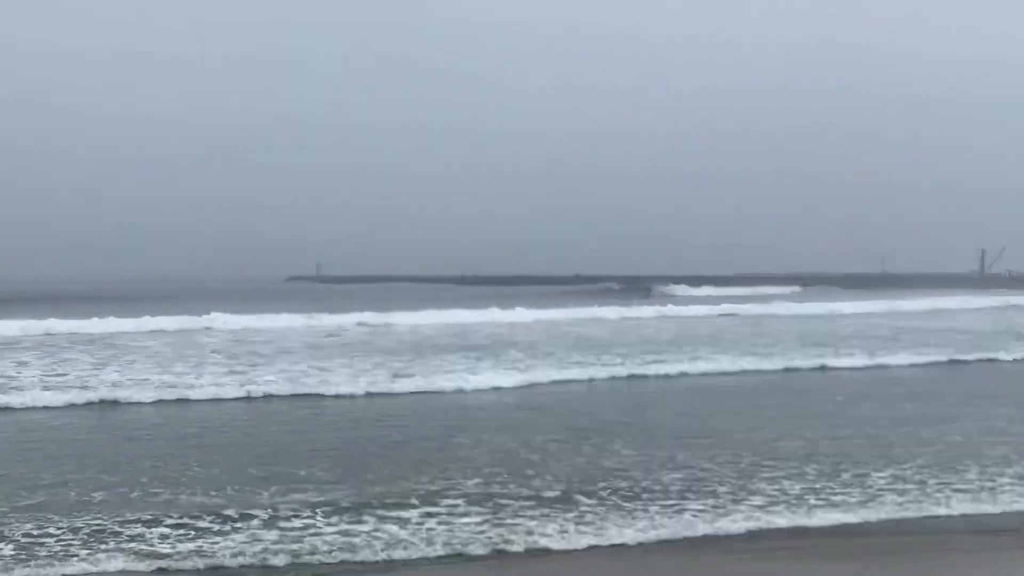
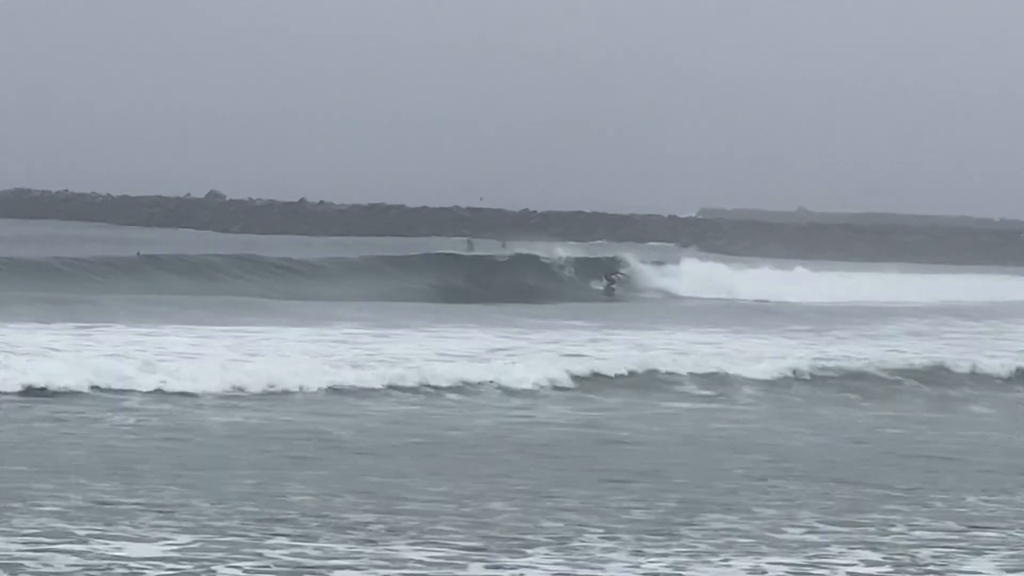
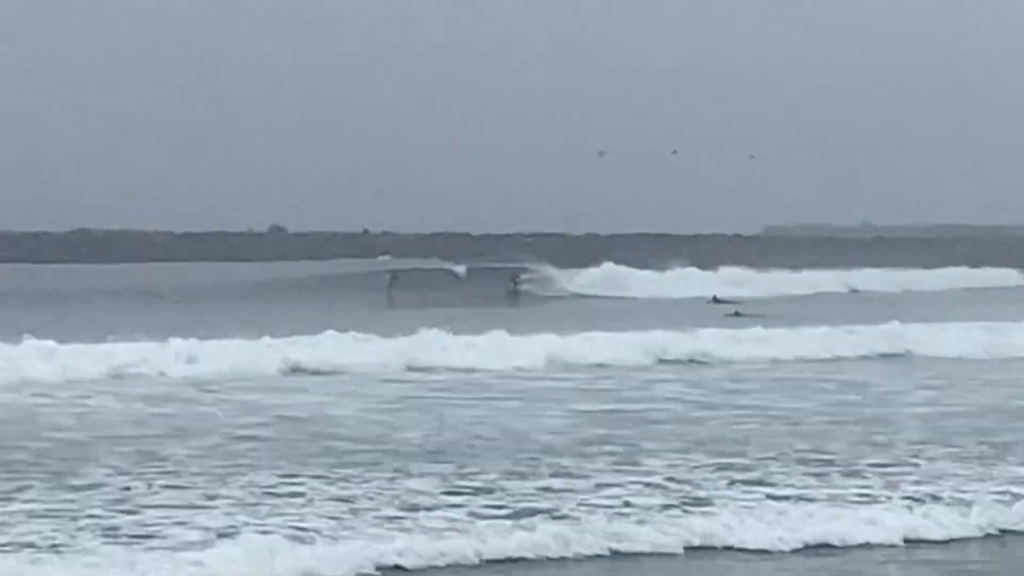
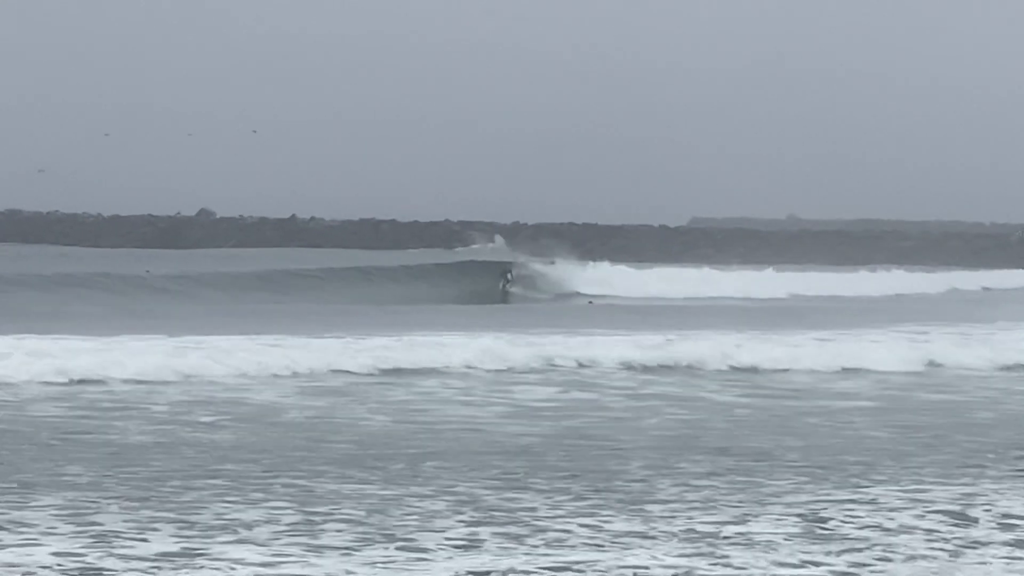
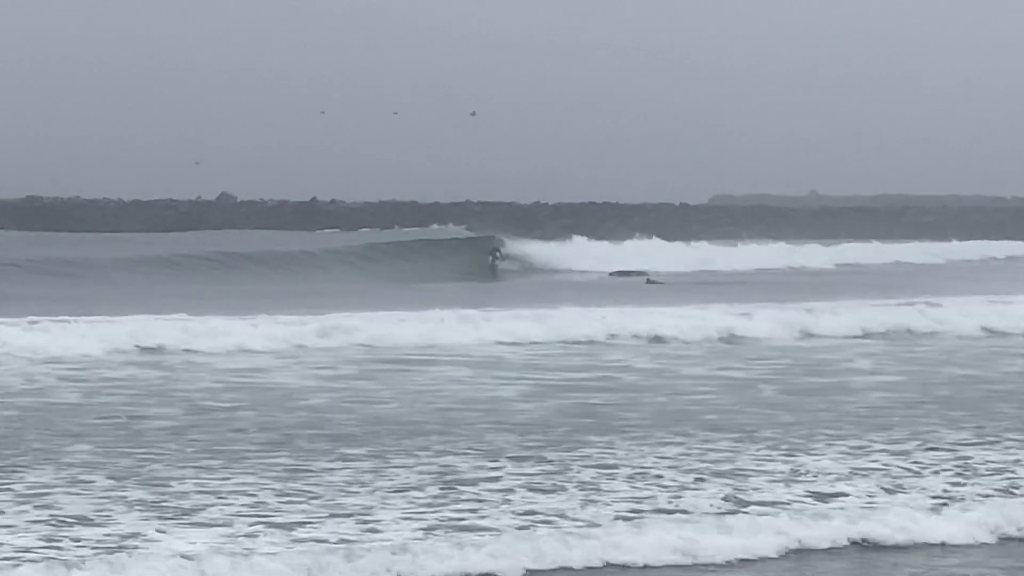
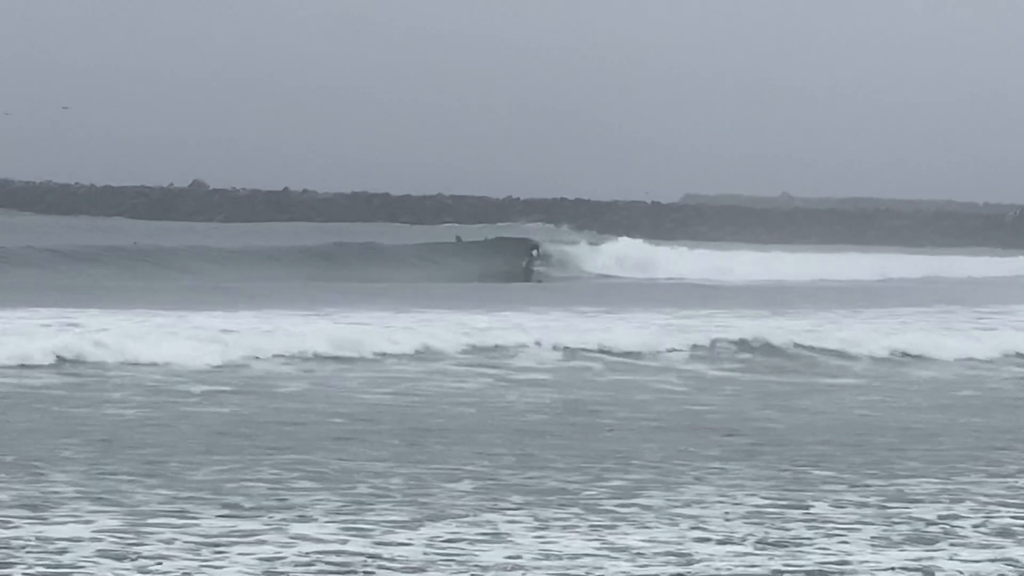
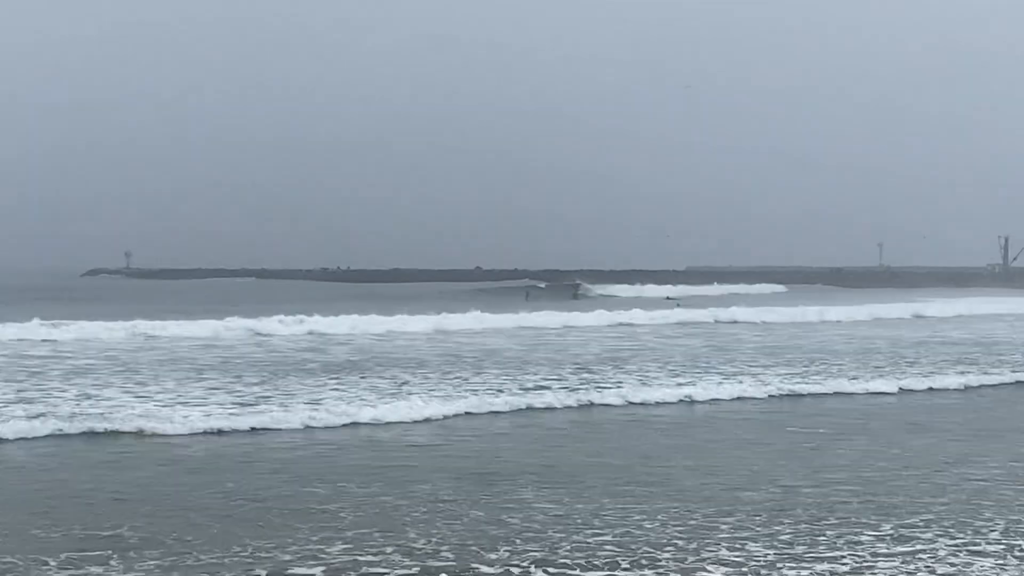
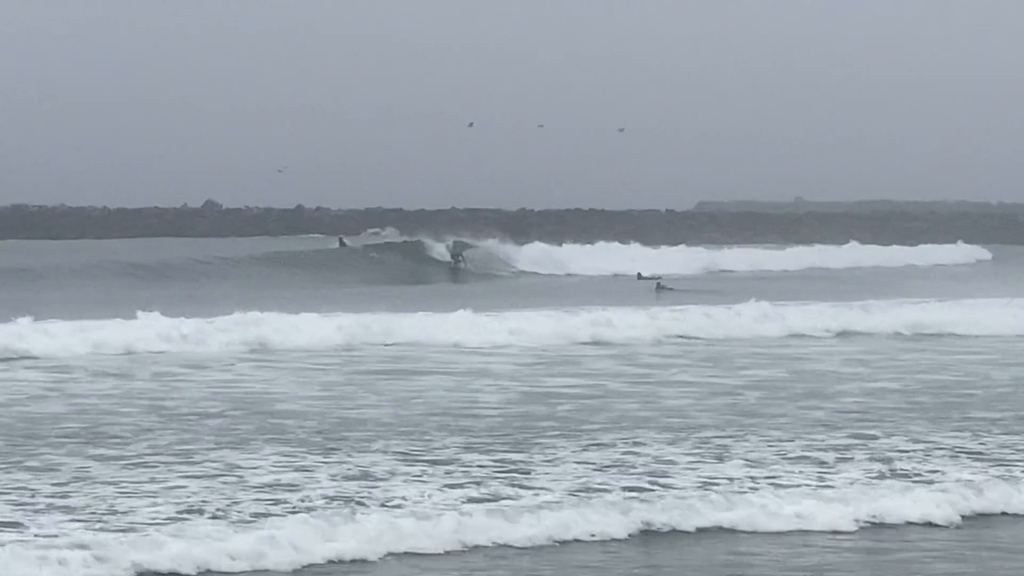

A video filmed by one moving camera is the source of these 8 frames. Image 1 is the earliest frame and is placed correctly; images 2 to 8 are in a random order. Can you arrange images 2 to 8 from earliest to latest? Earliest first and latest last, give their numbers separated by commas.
7, 3, 8, 5, 4, 6, 2
